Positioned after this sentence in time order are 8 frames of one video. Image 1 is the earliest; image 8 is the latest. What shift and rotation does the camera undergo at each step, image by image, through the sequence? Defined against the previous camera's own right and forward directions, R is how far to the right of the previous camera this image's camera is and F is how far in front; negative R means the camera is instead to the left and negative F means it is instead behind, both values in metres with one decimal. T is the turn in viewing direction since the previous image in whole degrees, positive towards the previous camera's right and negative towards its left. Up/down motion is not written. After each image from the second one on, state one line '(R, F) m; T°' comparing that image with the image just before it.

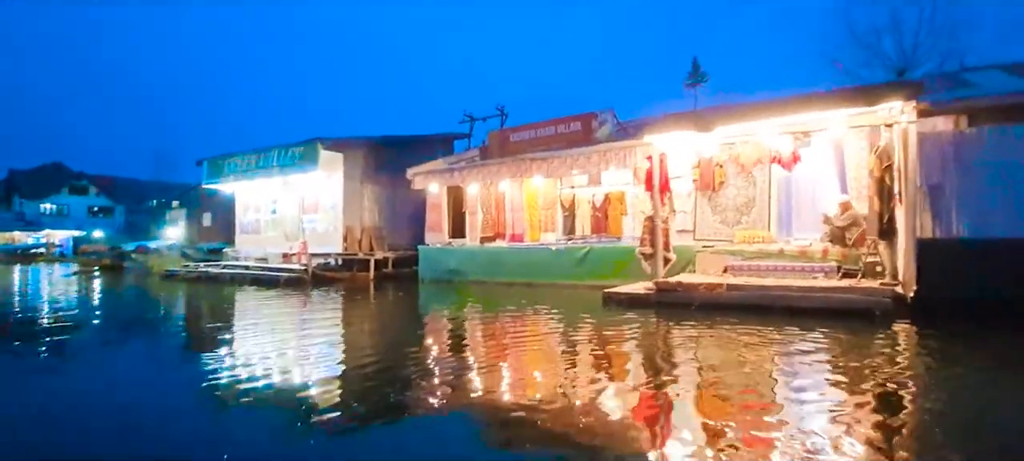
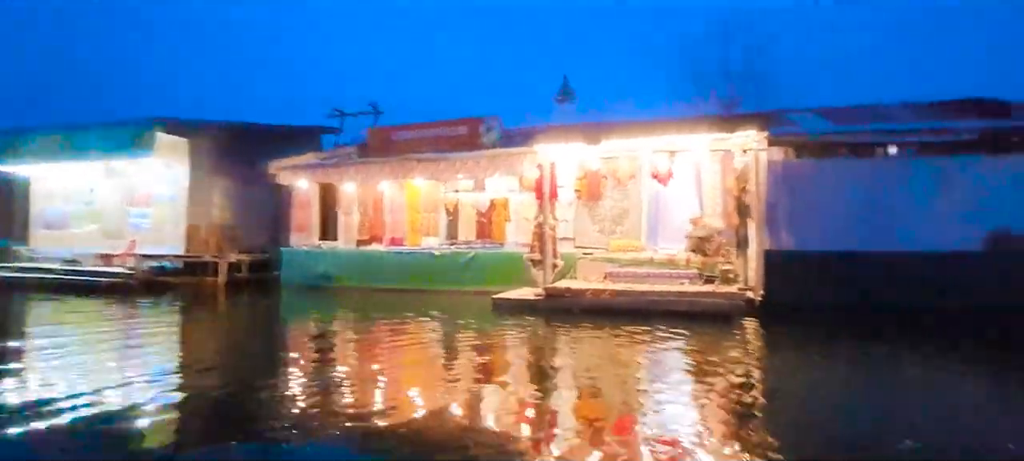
(-0.8, 0.0) m; +15°
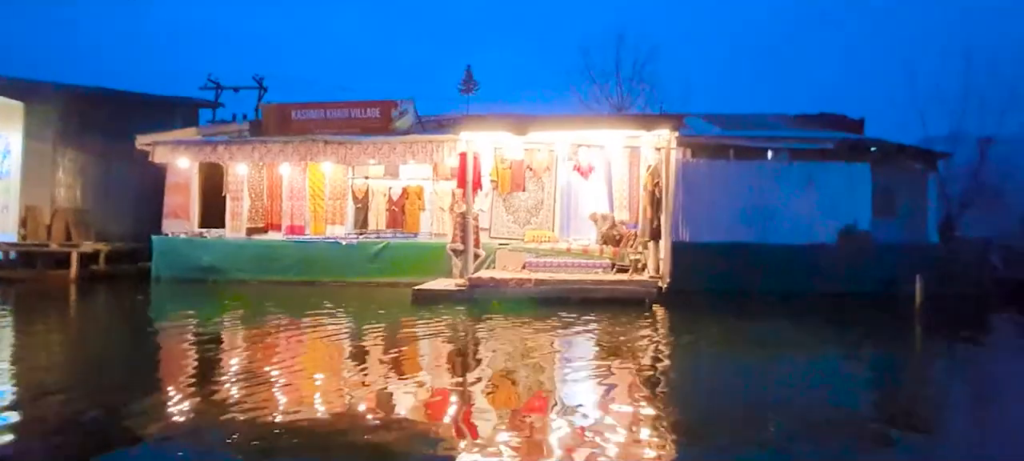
(-0.9, +0.2) m; +14°
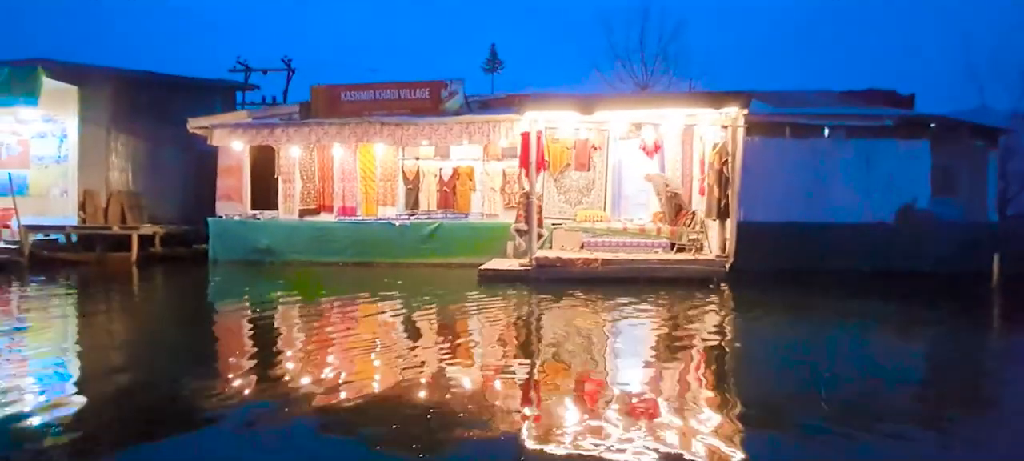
(-0.2, 0.0) m; -2°
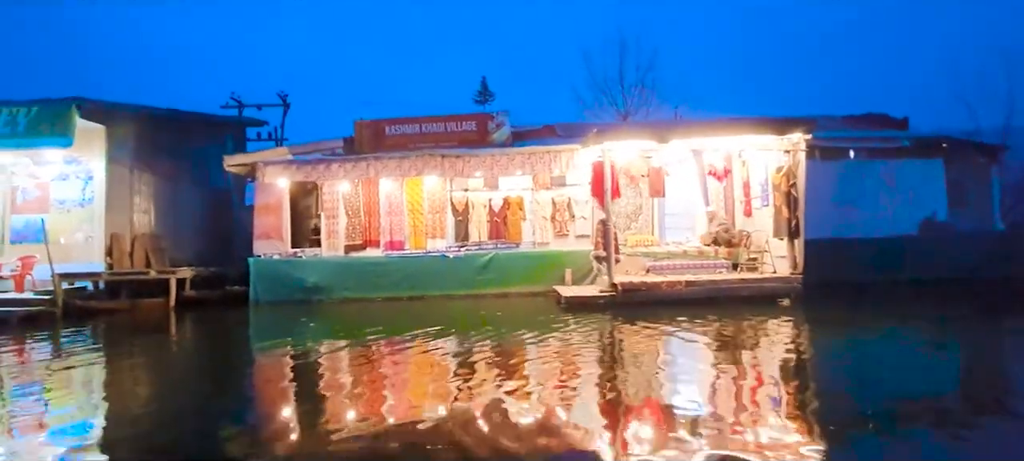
(-0.9, 0.0) m; +4°
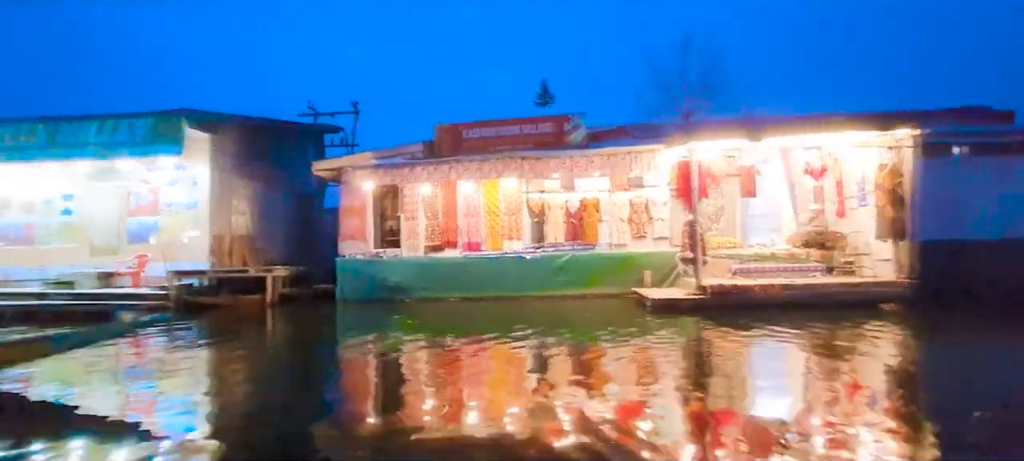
(-0.1, 0.0) m; -4°
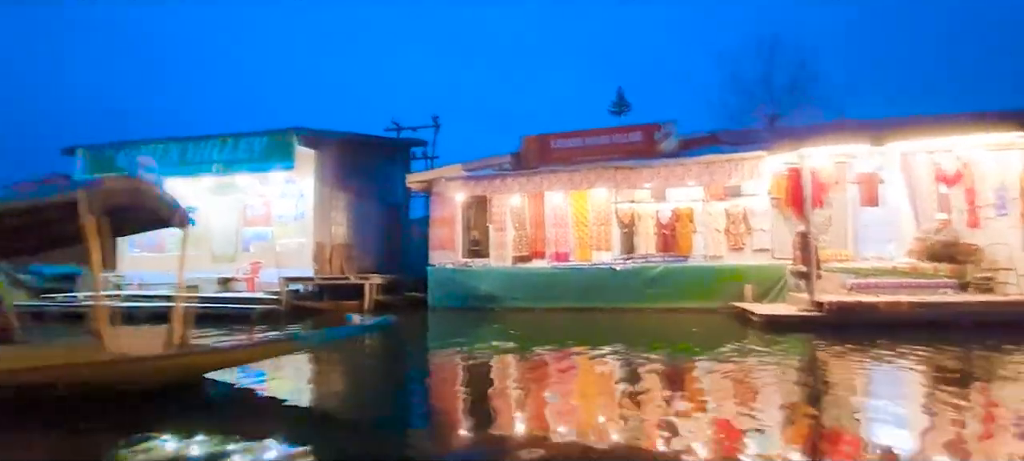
(-0.2, +0.2) m; -5°
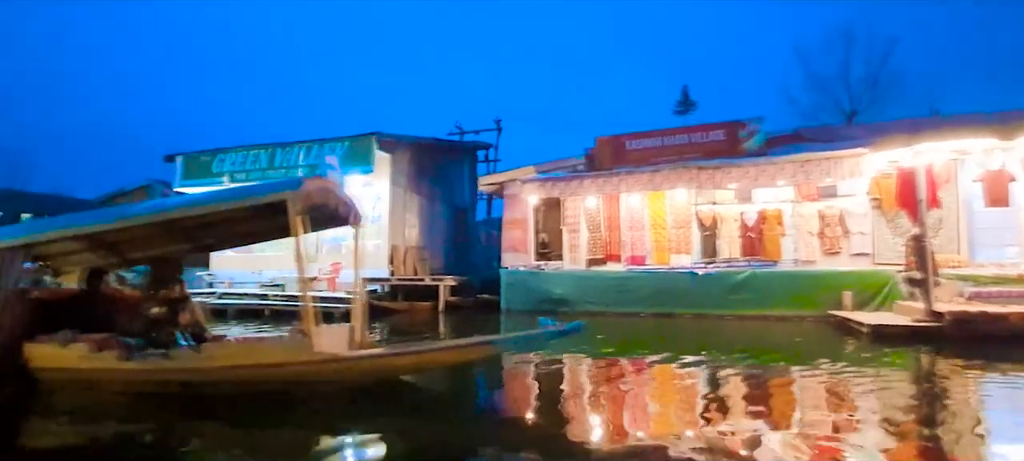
(-0.2, +0.3) m; -4°
